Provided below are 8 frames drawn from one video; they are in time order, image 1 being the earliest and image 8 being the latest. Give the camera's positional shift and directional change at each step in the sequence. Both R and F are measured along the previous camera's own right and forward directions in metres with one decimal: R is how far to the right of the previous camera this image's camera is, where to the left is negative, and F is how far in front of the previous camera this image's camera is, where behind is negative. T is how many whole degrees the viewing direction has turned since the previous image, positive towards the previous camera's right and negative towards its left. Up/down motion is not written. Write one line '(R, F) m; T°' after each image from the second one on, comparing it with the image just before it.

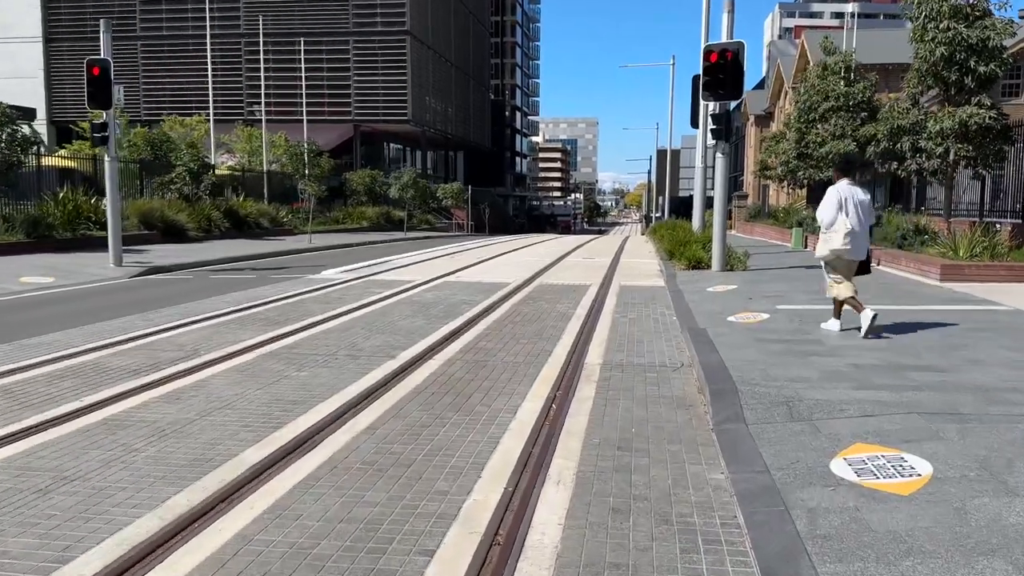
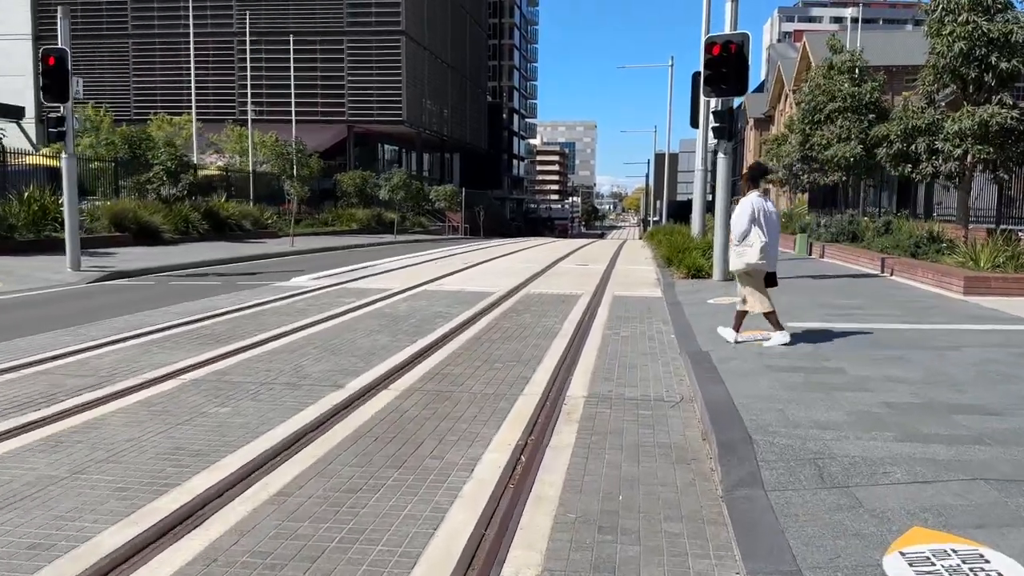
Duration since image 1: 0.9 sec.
(+0.2, +1.2) m; 0°
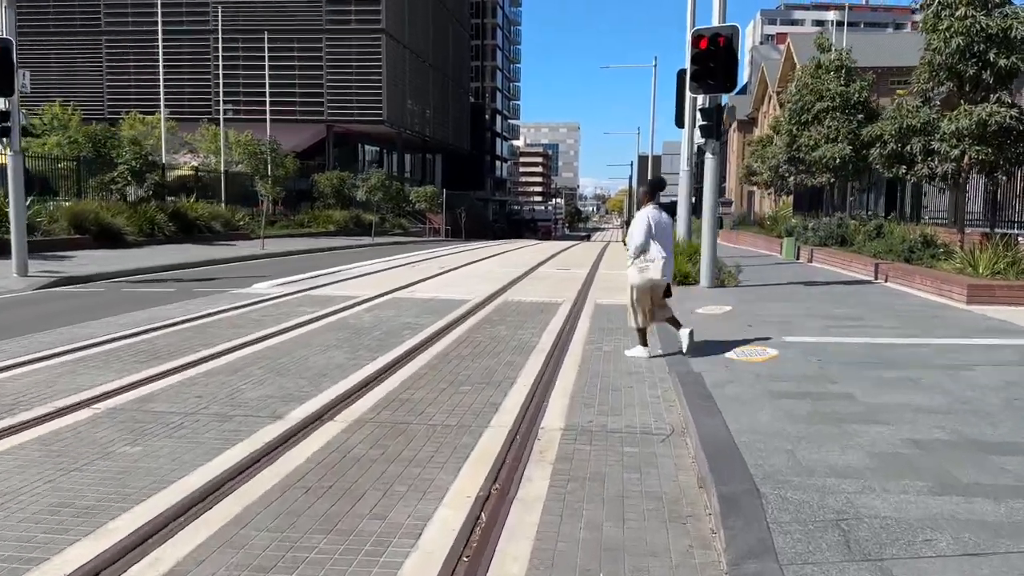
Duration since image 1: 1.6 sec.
(+0.1, +0.8) m; +1°
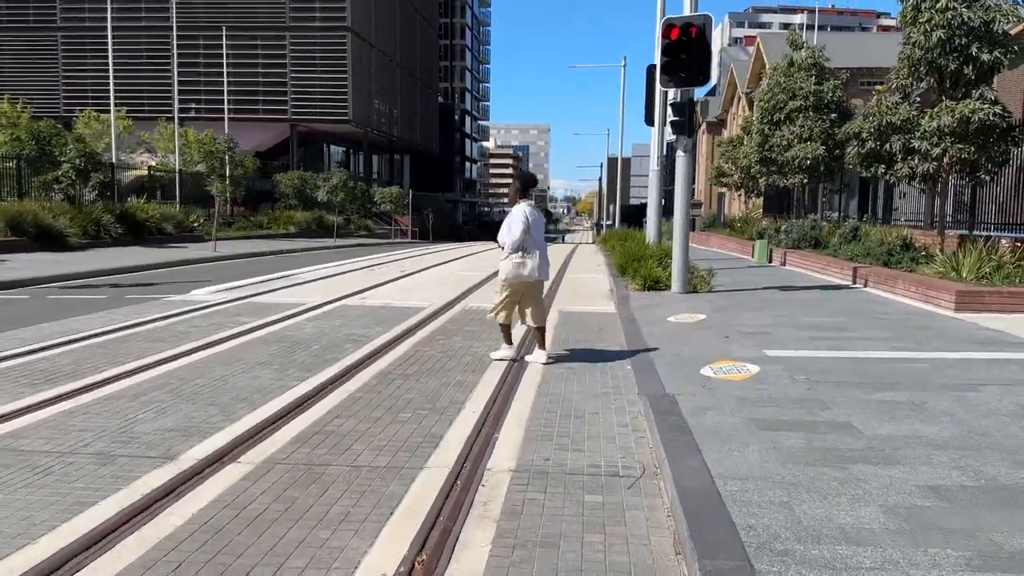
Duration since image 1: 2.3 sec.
(+0.2, +0.9) m; +2°
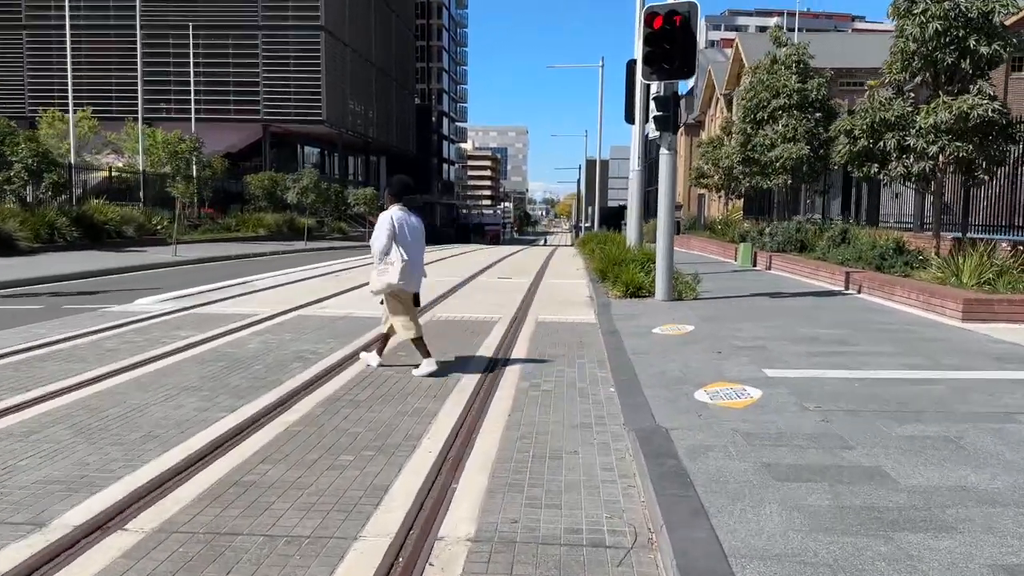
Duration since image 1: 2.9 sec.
(+0.1, +0.9) m; +2°
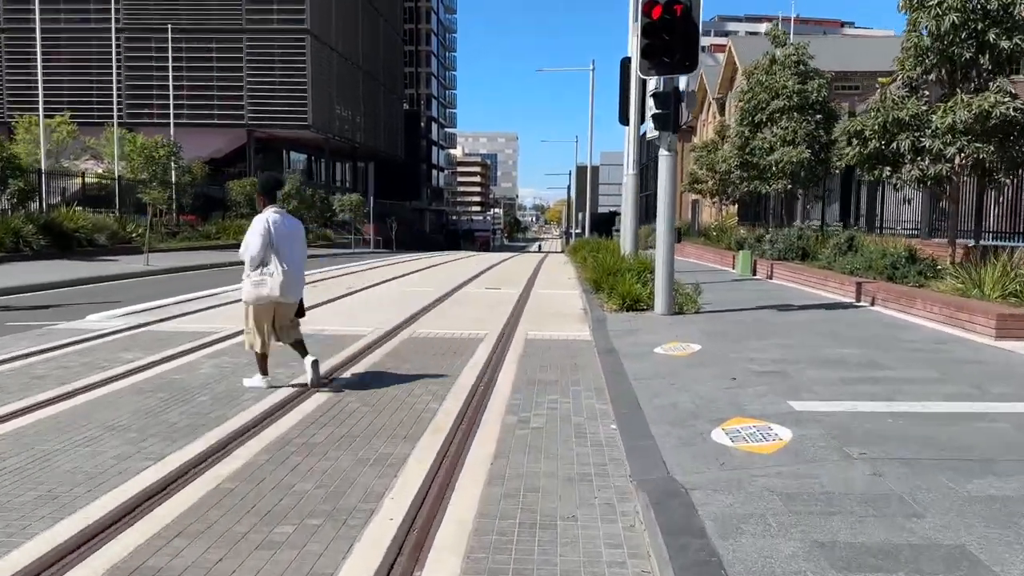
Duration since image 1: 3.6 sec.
(0.0, +1.0) m; +1°
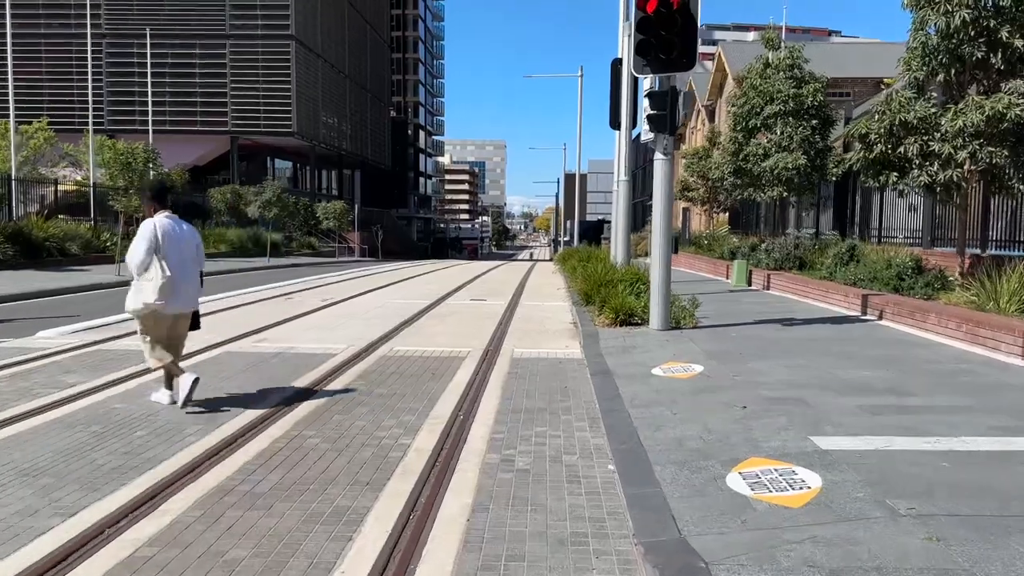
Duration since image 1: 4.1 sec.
(0.0, +0.8) m; +1°
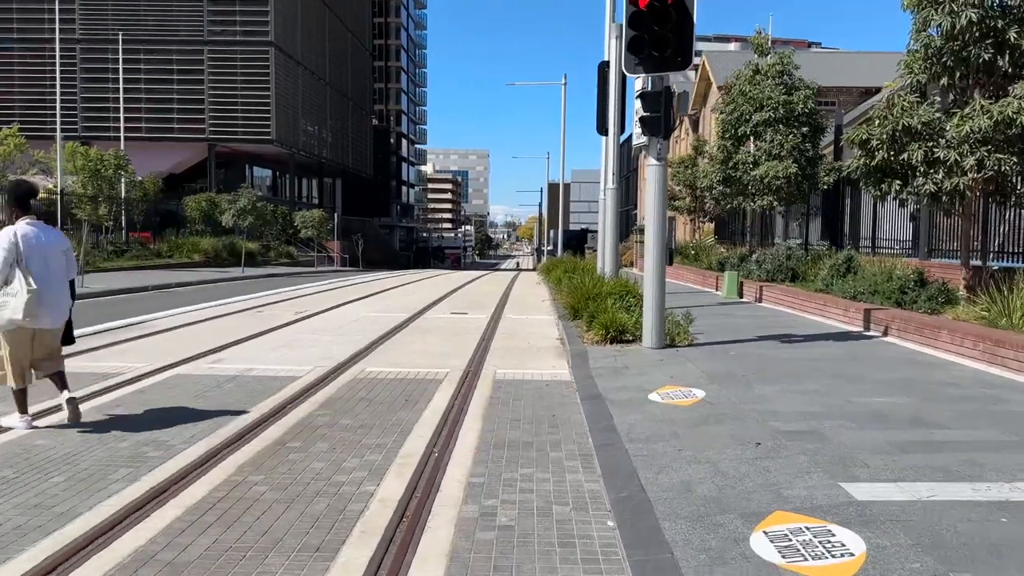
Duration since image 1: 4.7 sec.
(0.0, +0.8) m; +1°
